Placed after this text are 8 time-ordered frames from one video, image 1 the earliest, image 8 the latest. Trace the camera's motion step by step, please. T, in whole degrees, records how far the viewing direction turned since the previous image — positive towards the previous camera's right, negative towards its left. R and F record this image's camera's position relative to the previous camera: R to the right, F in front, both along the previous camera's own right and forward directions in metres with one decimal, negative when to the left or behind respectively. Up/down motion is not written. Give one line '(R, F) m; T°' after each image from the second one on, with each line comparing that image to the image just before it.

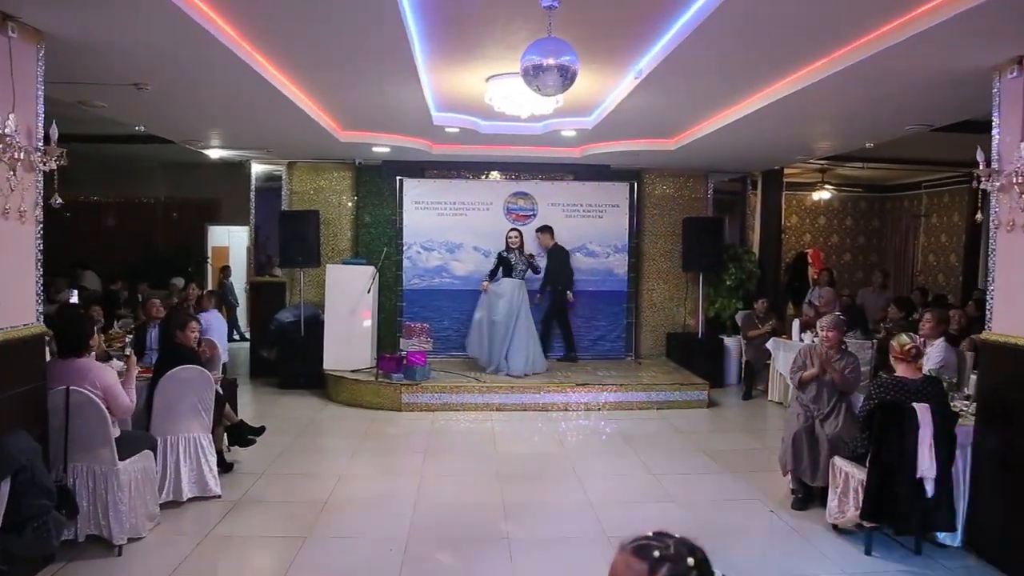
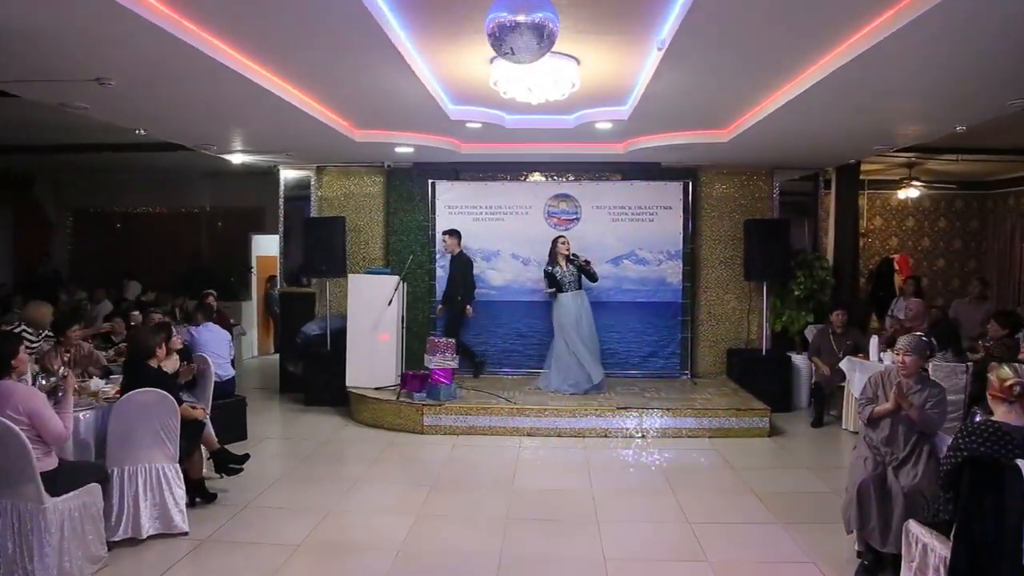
(+0.4, +0.7) m; -6°
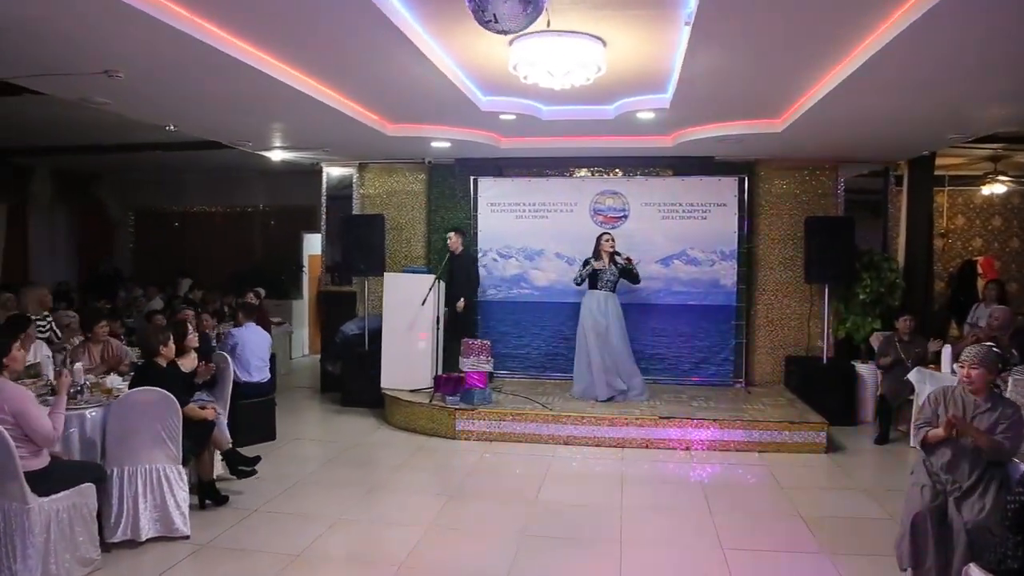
(+0.3, +0.3) m; -5°
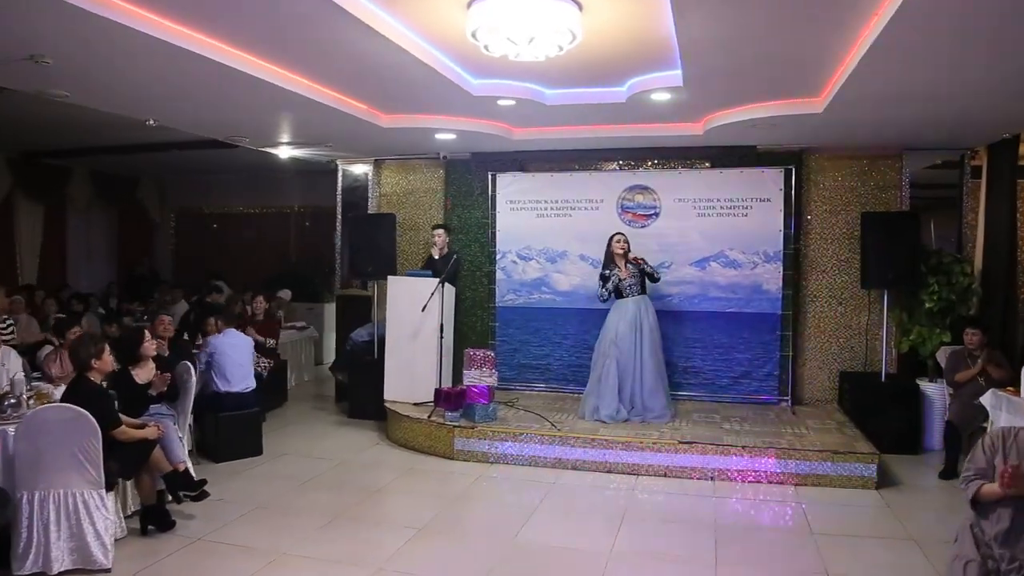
(+0.6, +0.7) m; -6°
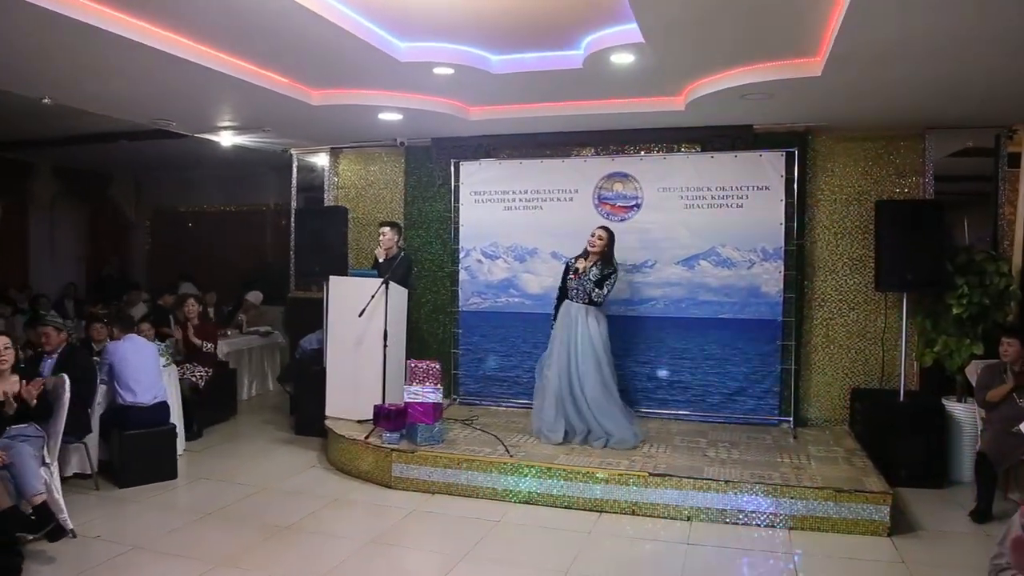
(+0.5, +0.8) m; -2°
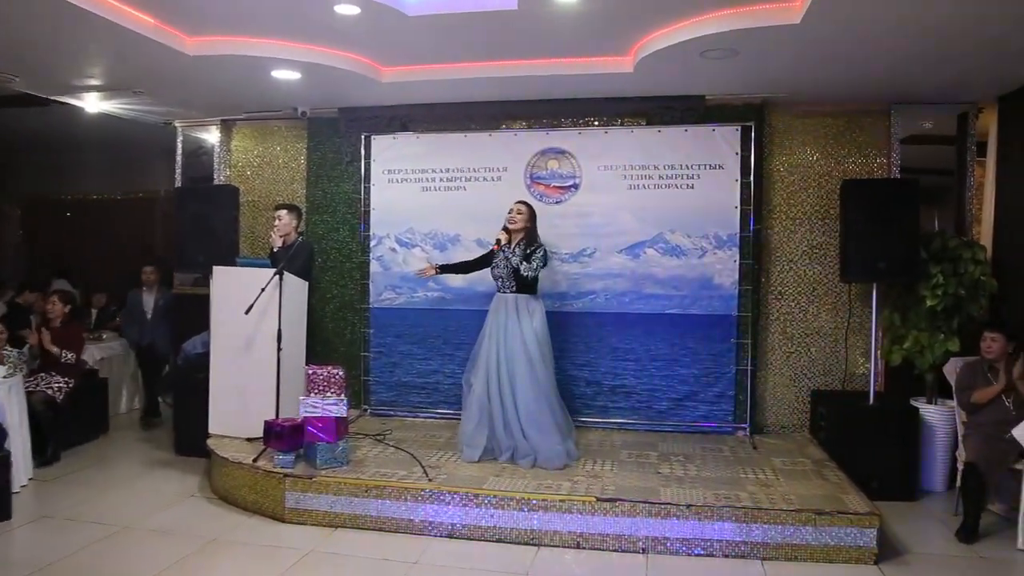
(0.0, +0.8) m; +6°
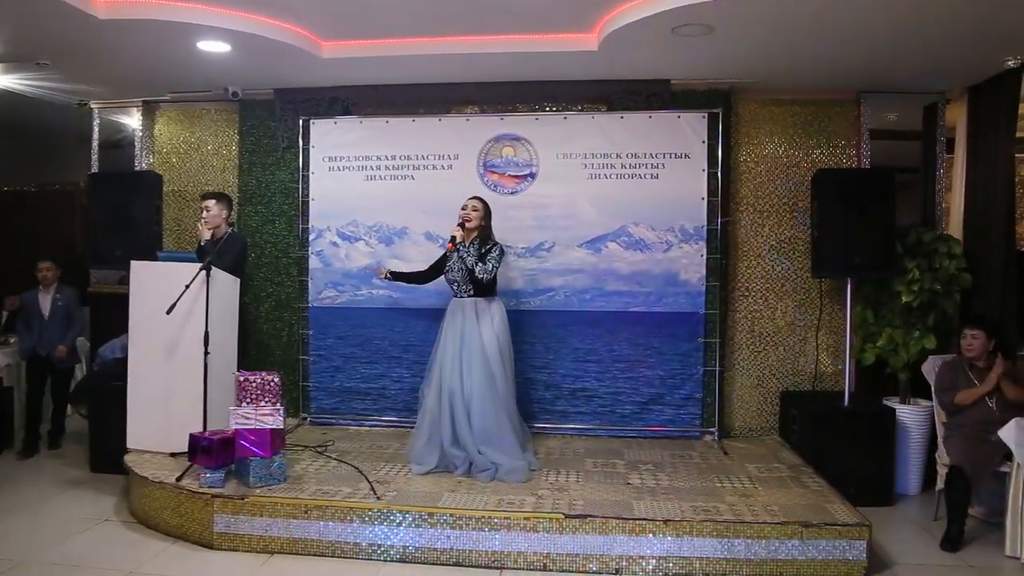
(-0.1, +0.4) m; +4°
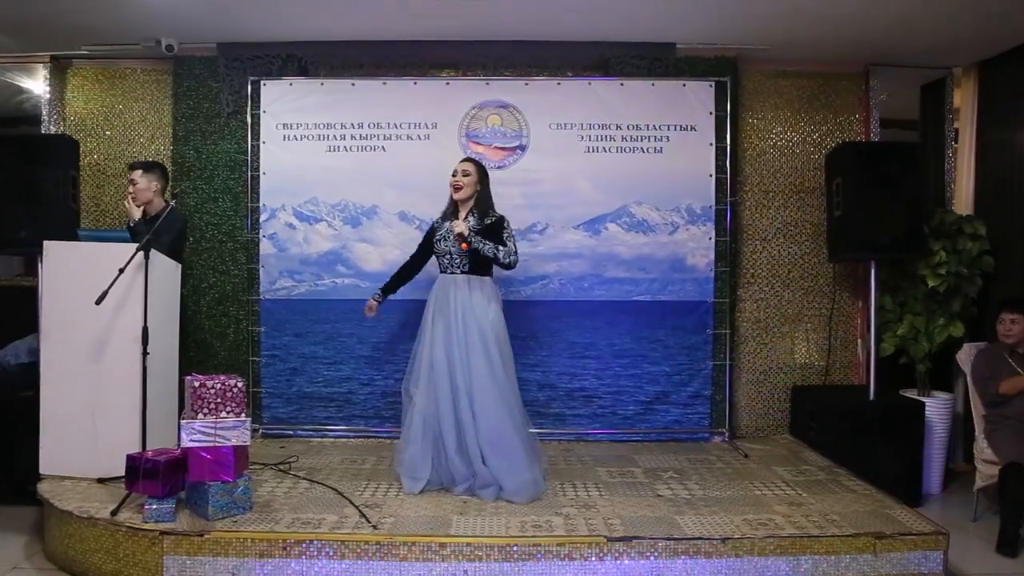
(-0.4, +0.6) m; +7°
